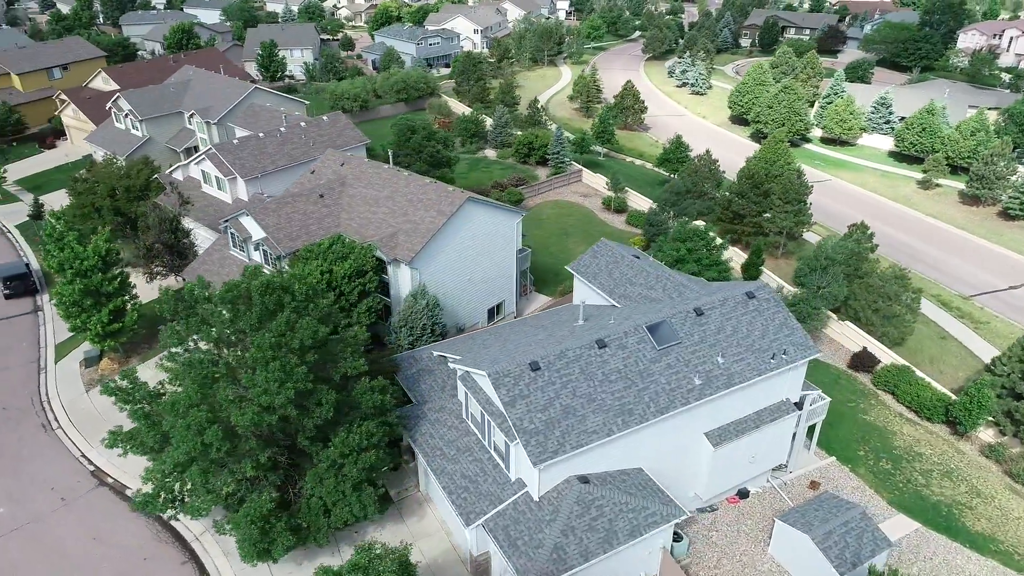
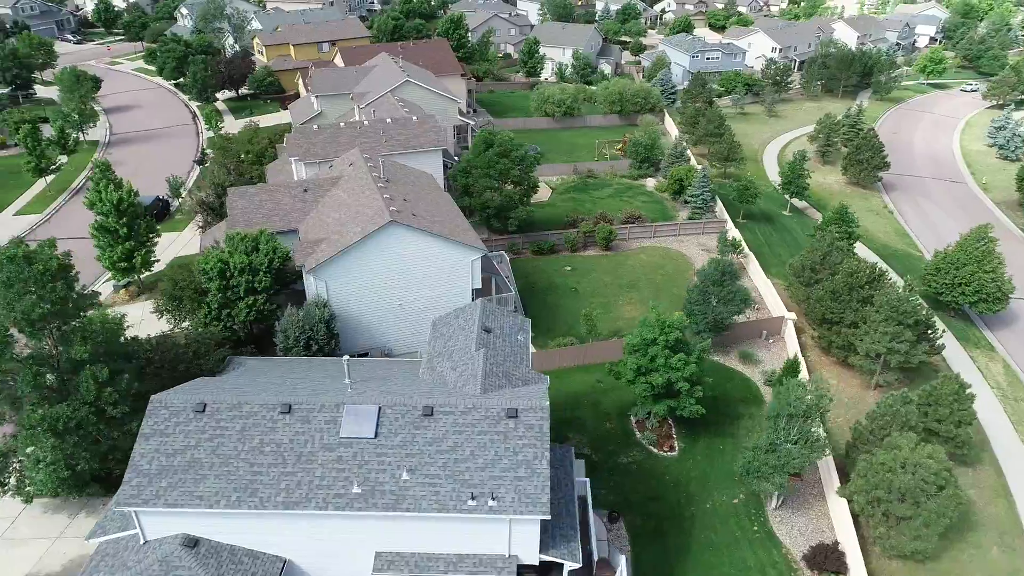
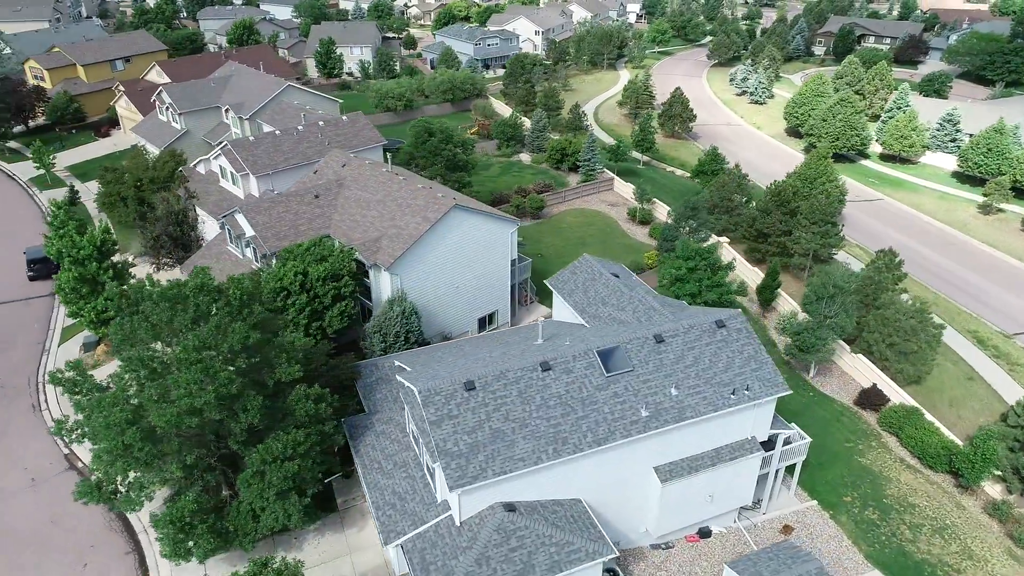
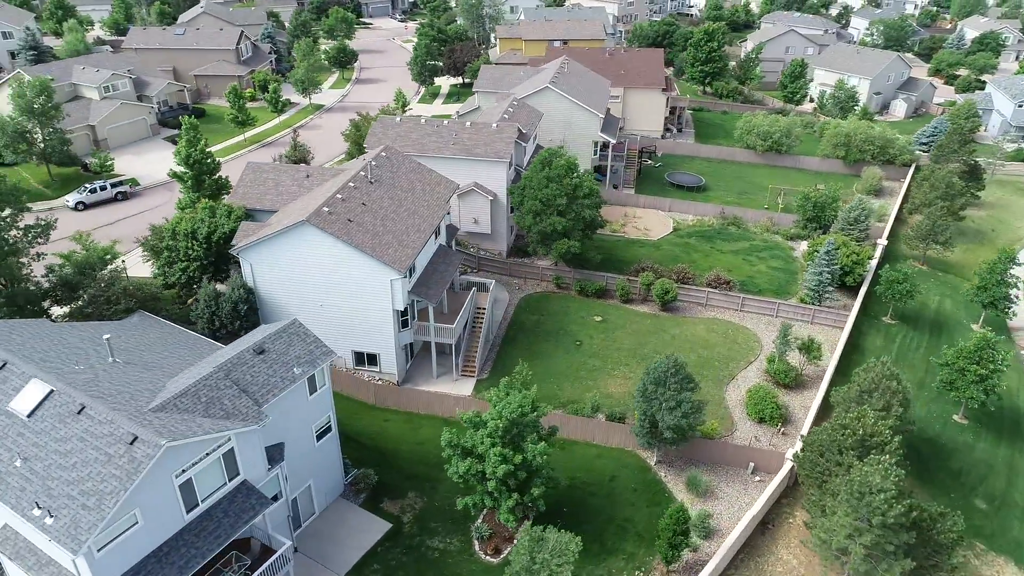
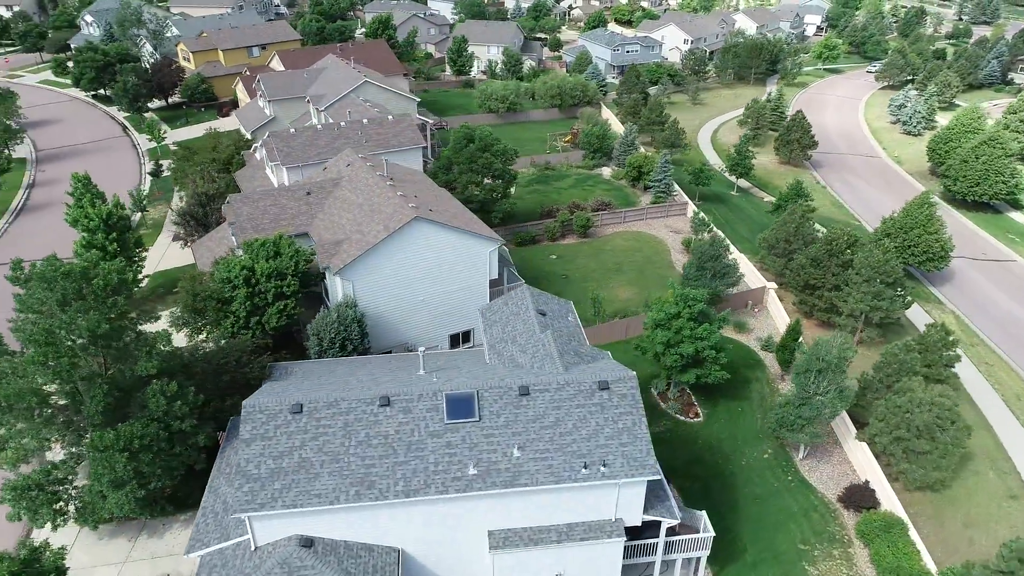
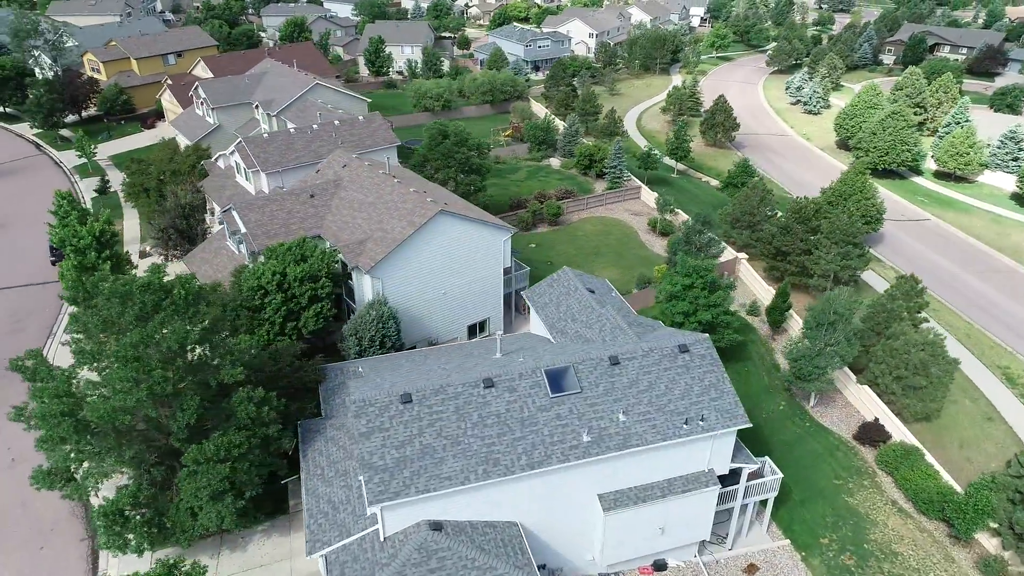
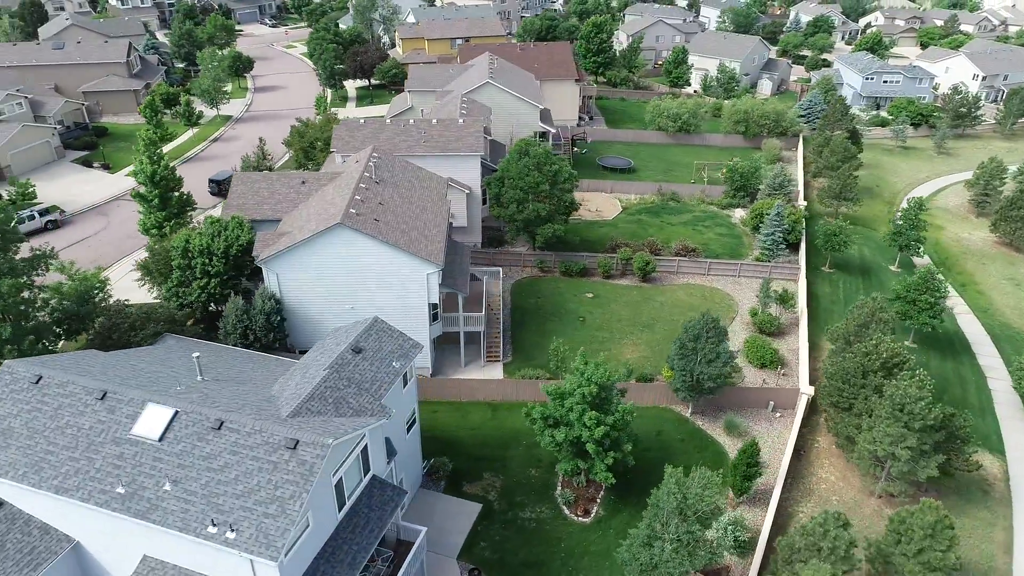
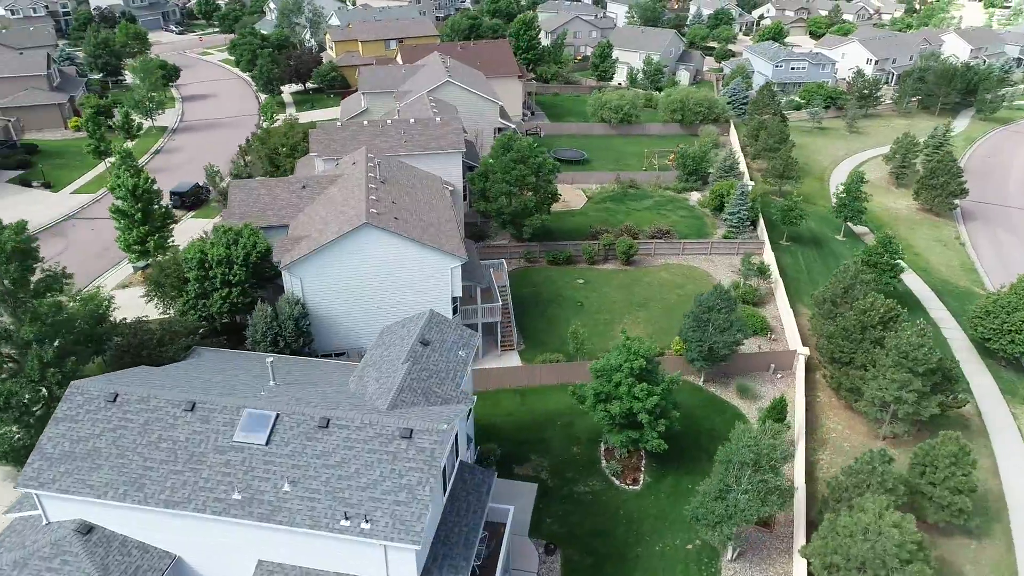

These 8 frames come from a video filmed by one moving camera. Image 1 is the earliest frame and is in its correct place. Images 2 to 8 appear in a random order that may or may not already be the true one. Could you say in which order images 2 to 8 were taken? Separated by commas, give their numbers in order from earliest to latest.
3, 6, 5, 2, 8, 7, 4
